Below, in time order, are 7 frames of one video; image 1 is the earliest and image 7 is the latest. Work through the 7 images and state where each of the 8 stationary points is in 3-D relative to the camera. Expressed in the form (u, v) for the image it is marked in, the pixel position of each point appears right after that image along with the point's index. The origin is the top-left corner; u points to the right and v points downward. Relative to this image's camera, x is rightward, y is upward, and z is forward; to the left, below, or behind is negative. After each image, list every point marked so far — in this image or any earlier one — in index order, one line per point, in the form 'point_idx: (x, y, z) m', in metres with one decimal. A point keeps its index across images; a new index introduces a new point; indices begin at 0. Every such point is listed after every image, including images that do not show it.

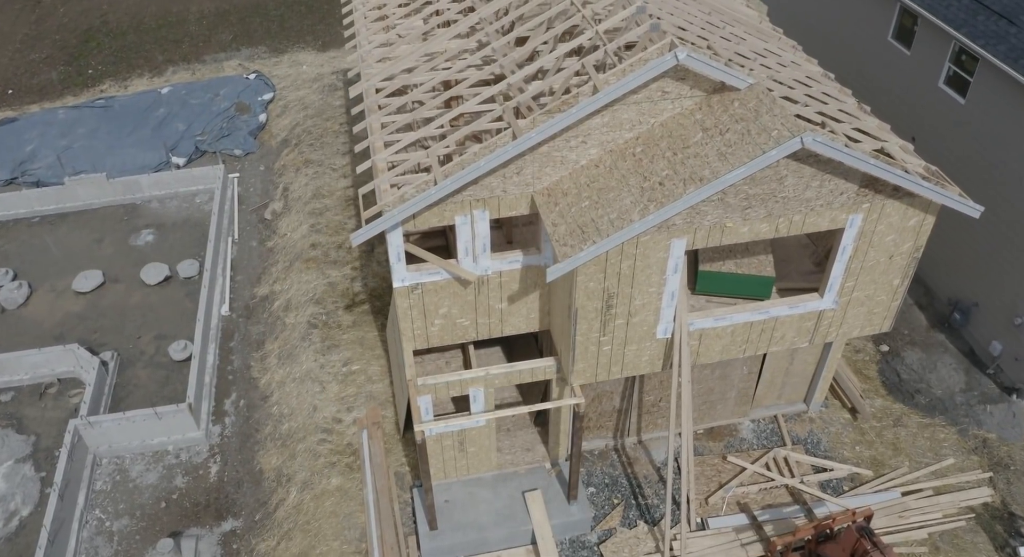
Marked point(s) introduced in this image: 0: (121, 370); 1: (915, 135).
0: (-7.7, -1.8, +15.5) m
1: (+7.4, +2.6, +14.4) m
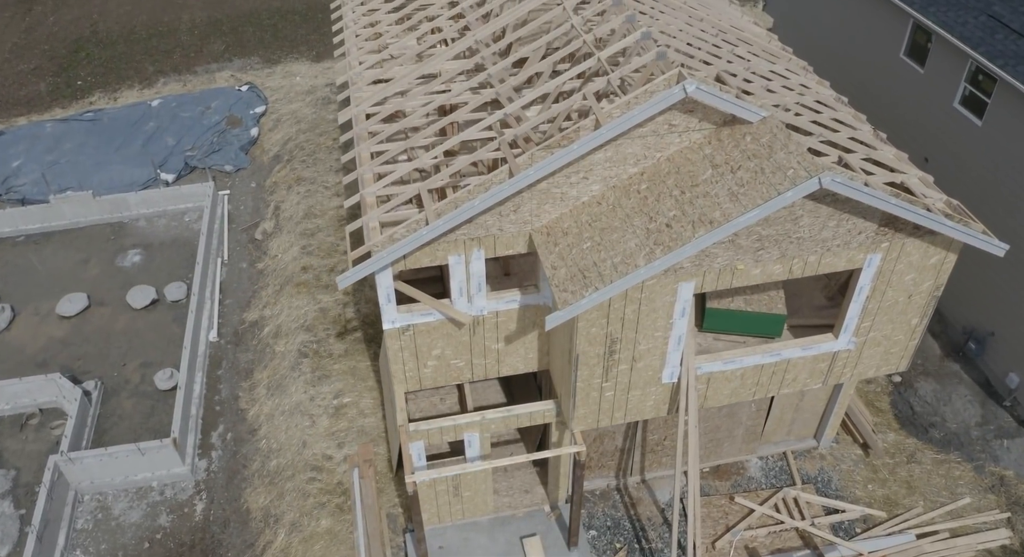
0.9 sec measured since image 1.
0: (-7.7, -2.3, +14.9) m
1: (+7.3, +2.2, +13.8) m
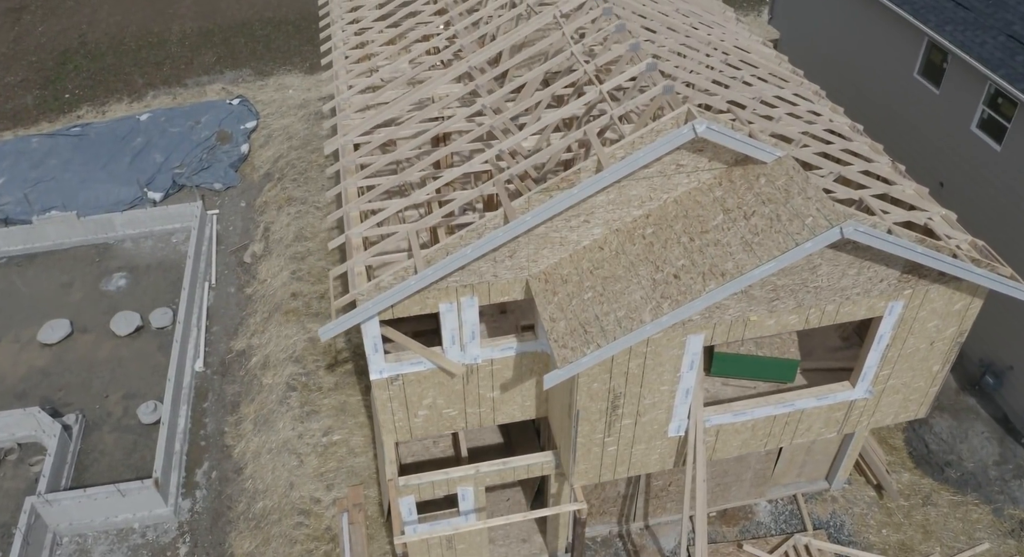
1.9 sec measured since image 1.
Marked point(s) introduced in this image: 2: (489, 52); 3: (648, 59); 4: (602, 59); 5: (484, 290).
0: (-7.8, -2.9, +14.4) m
1: (+7.3, +1.7, +13.2) m
2: (-0.3, +3.0, +10.3) m
3: (+1.5, +2.4, +8.7) m
4: (+1.1, +2.5, +9.2) m
5: (-0.3, -0.1, +8.1) m
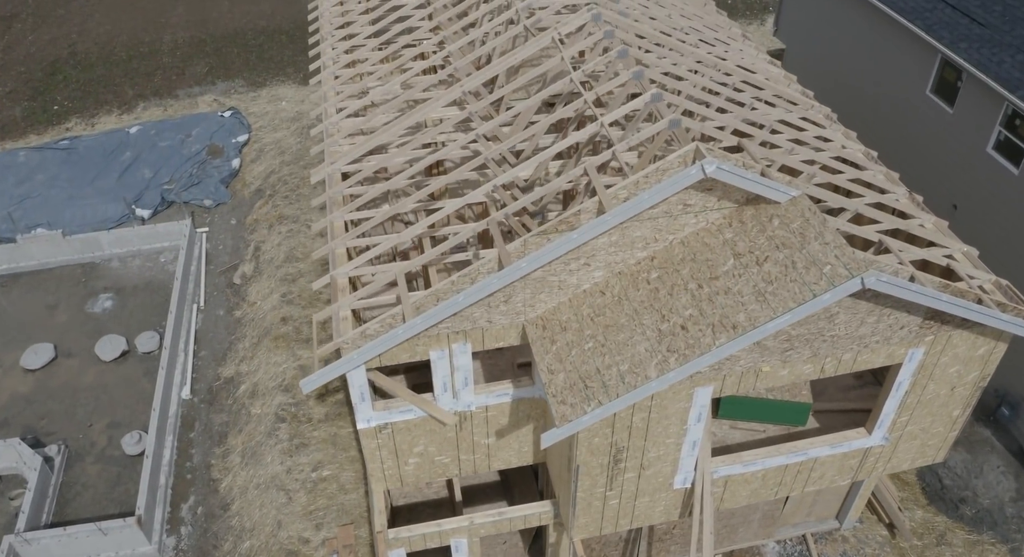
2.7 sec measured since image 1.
0: (-7.8, -3.3, +13.8) m
1: (+7.2, +1.2, +12.7) m
2: (-0.3, +2.5, +9.8) m
3: (+1.5, +1.9, +8.2) m
4: (+1.0, +2.1, +8.8) m
5: (-0.3, -0.6, +7.6) m
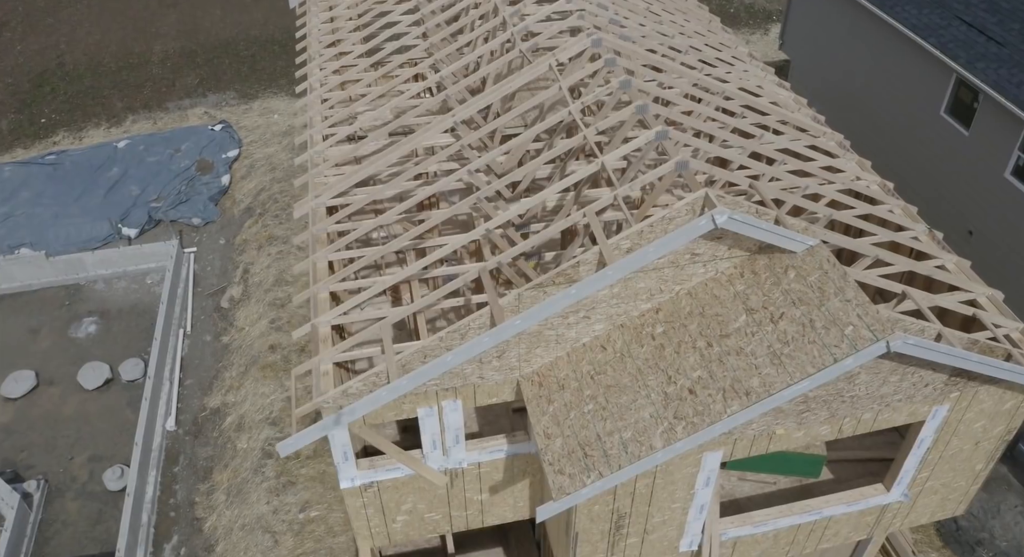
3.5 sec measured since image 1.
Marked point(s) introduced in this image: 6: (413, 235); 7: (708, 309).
0: (-7.9, -3.8, +13.3) m
1: (+7.2, +0.8, +12.2) m
2: (-0.4, +2.1, +9.3) m
3: (+1.4, +1.5, +7.7) m
4: (+0.9, +1.6, +8.2) m
5: (-0.4, -1.0, +7.1) m
6: (-1.1, +0.5, +8.4) m
7: (+1.6, -0.3, +6.6) m
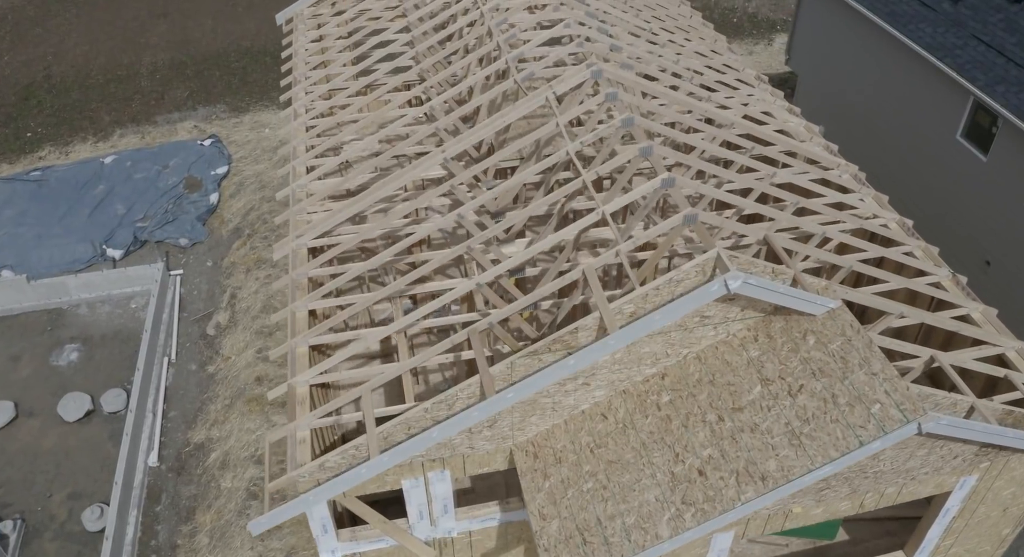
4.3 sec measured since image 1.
0: (-7.9, -4.3, +12.7) m
1: (+7.1, +0.3, +11.7) m
2: (-0.5, +1.6, +8.7) m
3: (+1.3, +1.0, +7.1) m
4: (+0.9, +1.1, +7.7) m
5: (-0.5, -1.5, +6.5) m
6: (-1.1, 0.0, +7.8) m
7: (+1.6, -0.8, +6.1) m
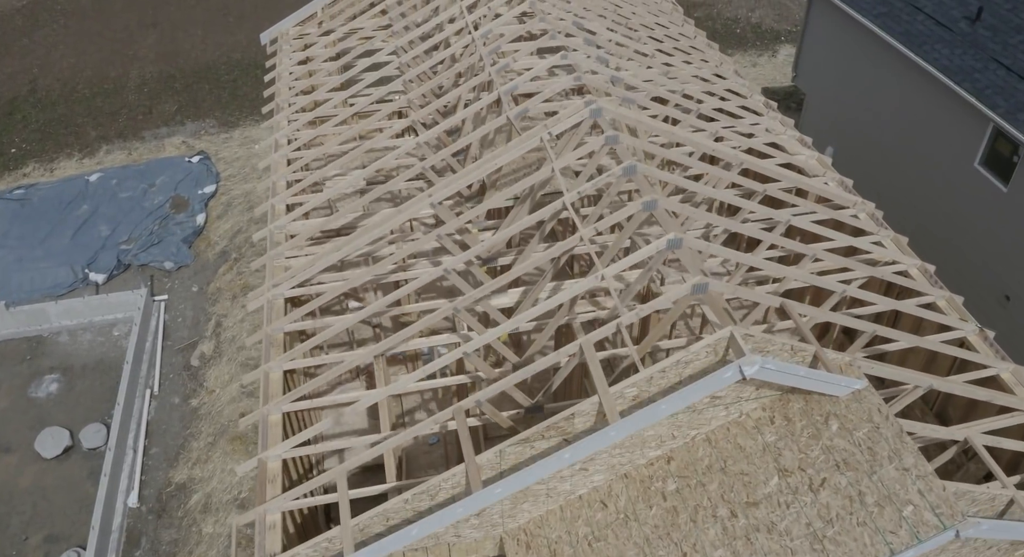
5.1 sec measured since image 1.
0: (-8.0, -4.9, +12.2) m
1: (+7.0, -0.2, +11.1) m
2: (-0.6, +1.0, +8.2) m
3: (+1.3, +0.5, +6.5) m
4: (+0.8, +0.6, +7.1) m
5: (-0.5, -2.1, +5.9) m
6: (-1.2, -0.6, +7.2) m
7: (+1.5, -1.3, +5.5) m
